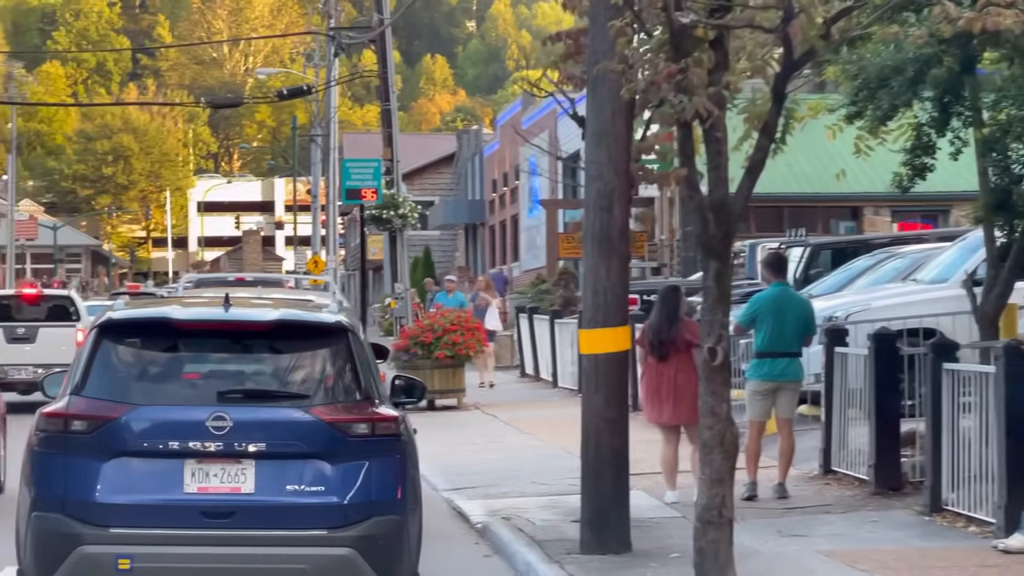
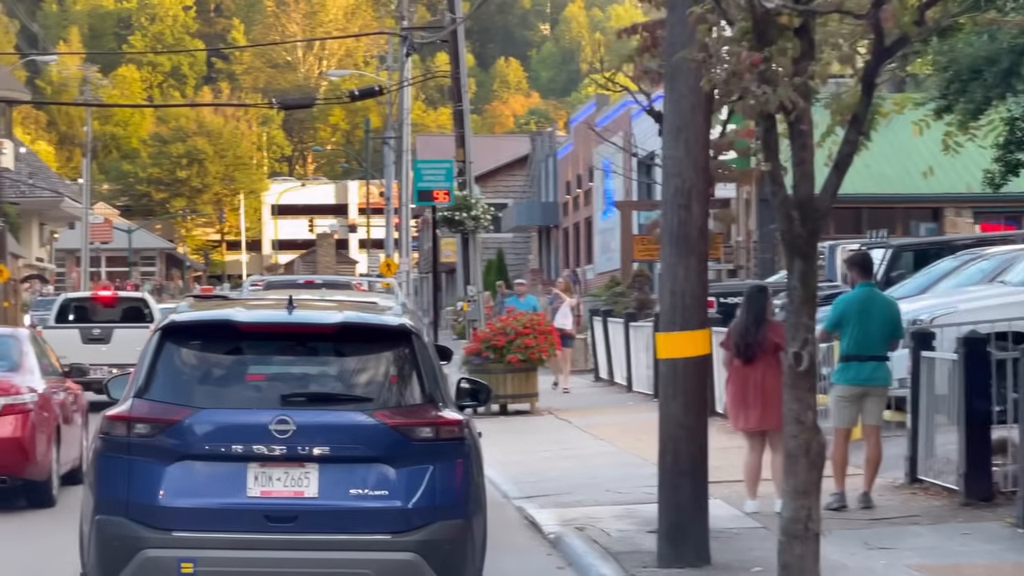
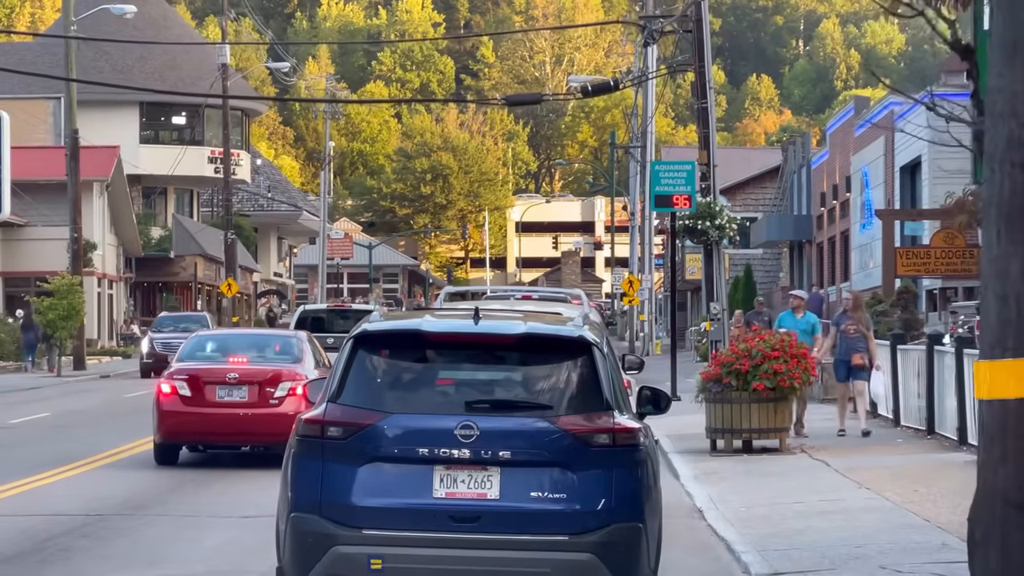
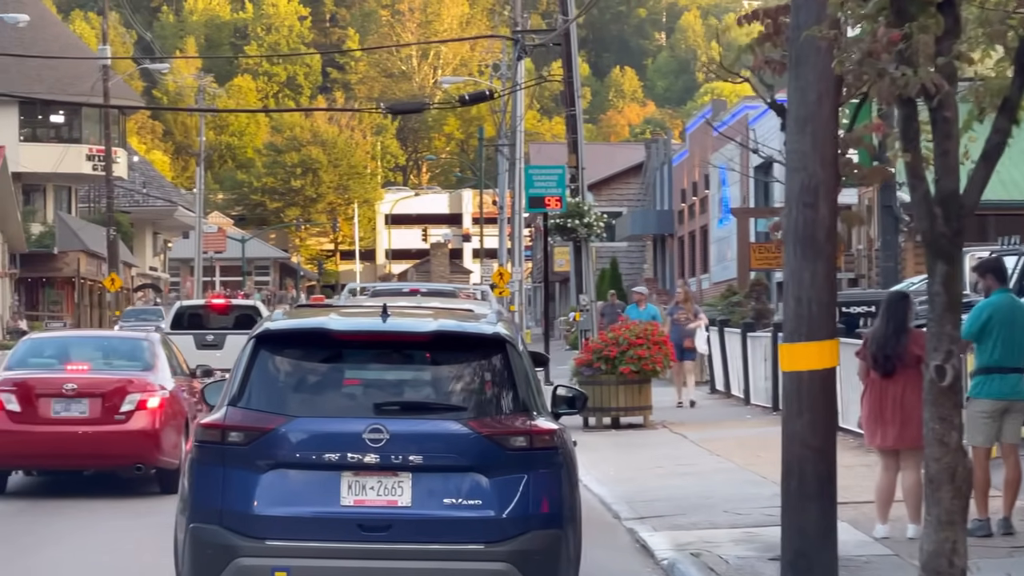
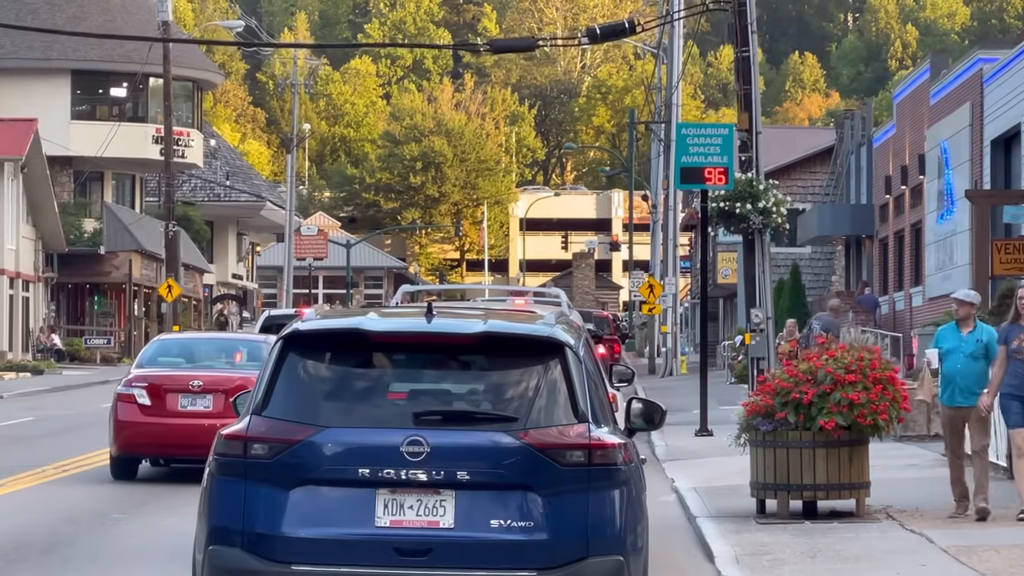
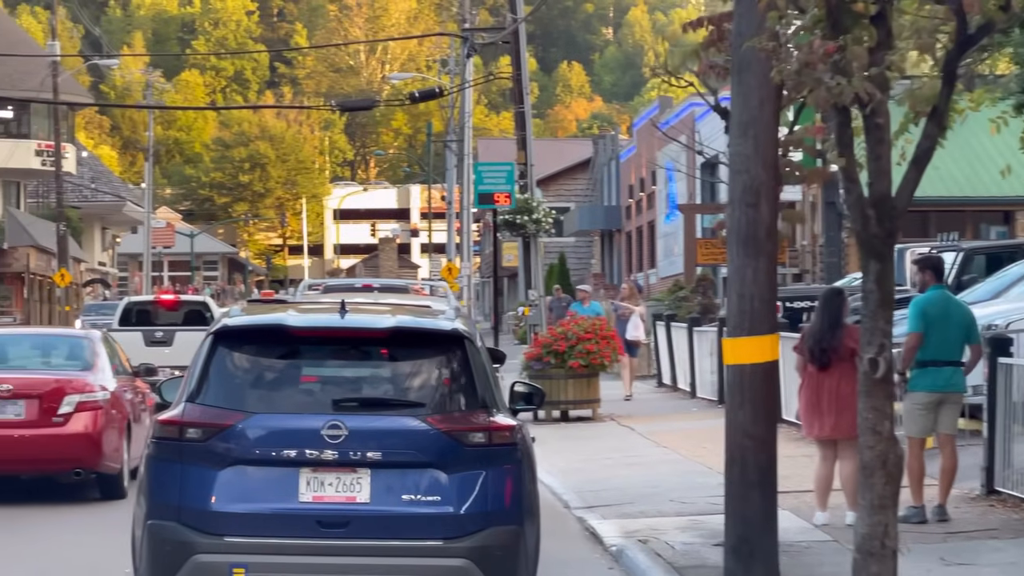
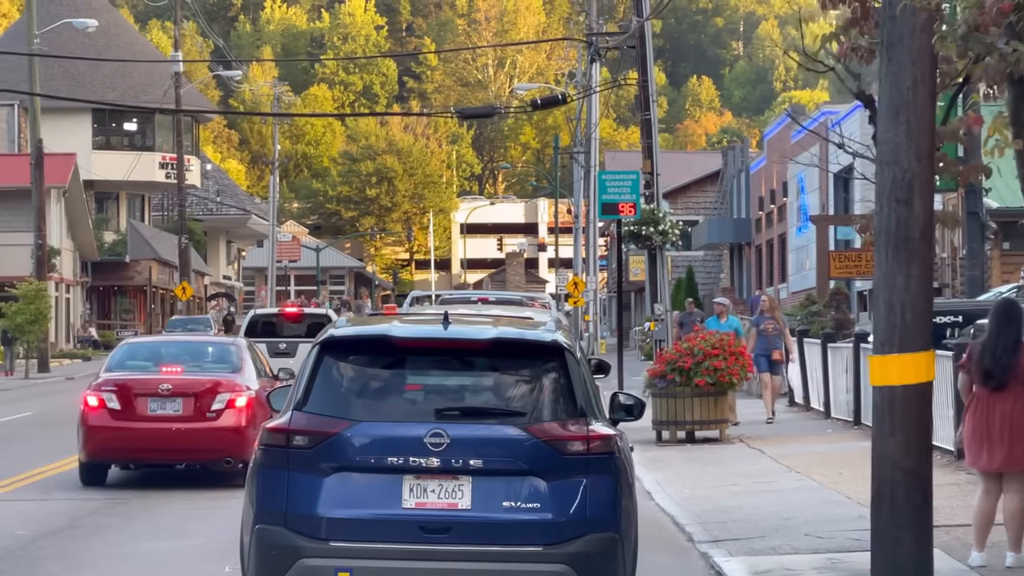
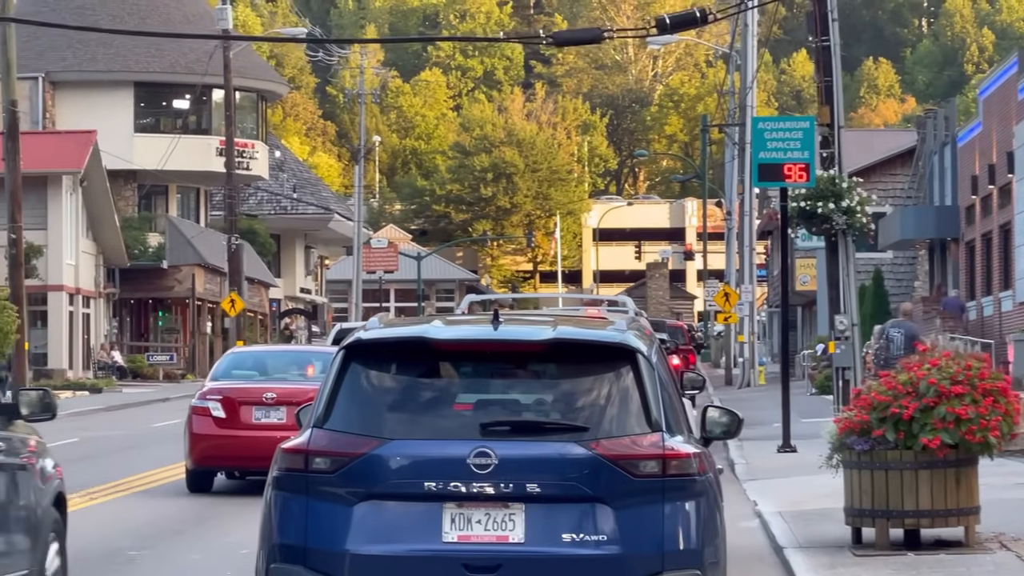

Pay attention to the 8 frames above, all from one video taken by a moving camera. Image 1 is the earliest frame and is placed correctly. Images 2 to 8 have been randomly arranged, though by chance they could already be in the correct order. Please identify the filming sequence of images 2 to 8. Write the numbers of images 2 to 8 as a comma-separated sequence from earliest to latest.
2, 6, 4, 7, 3, 5, 8
